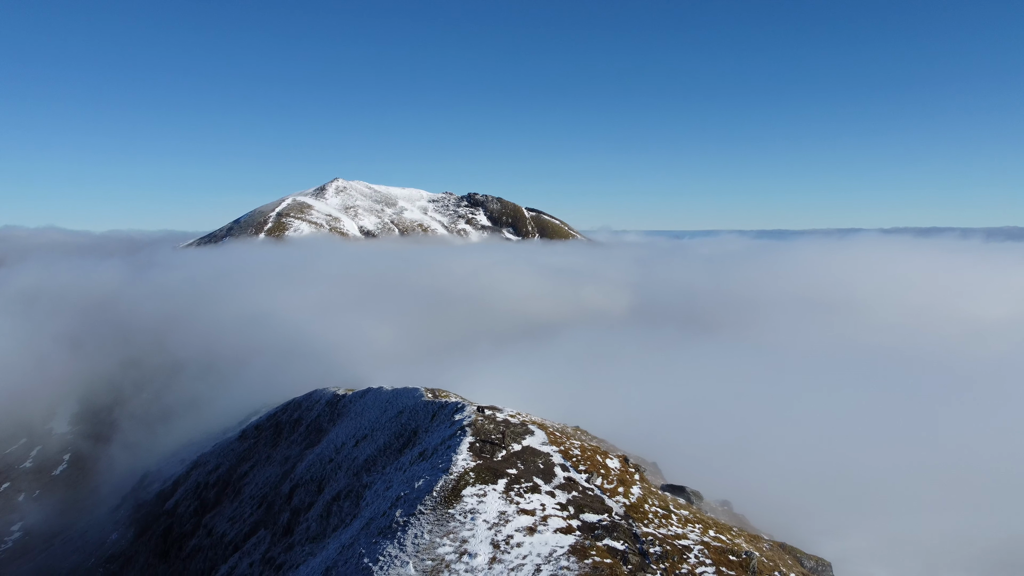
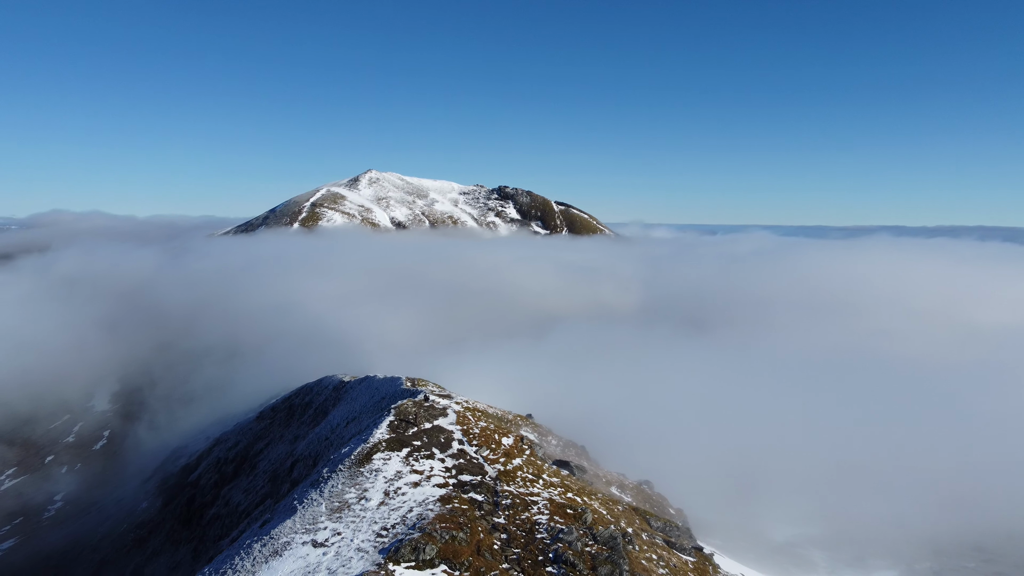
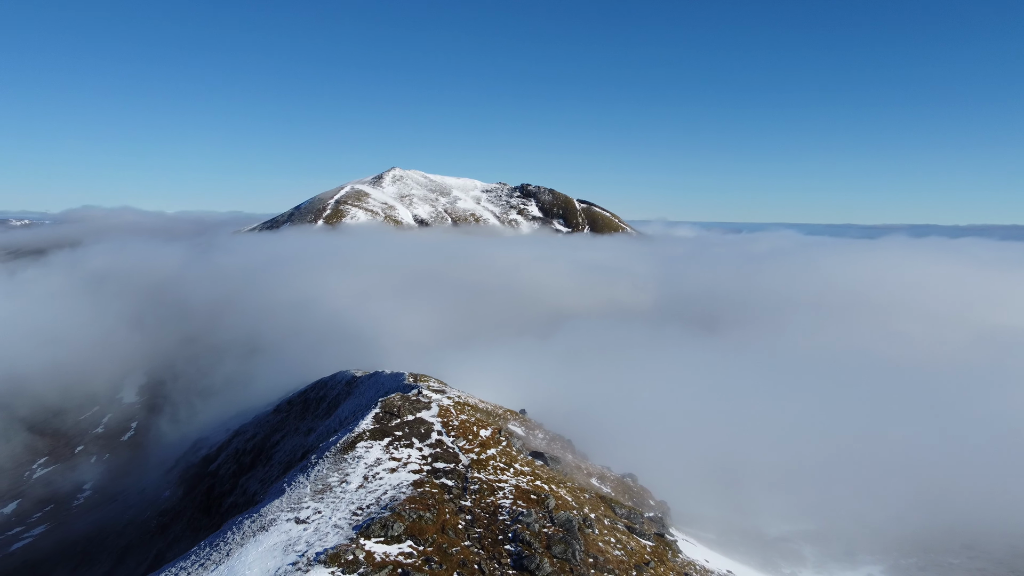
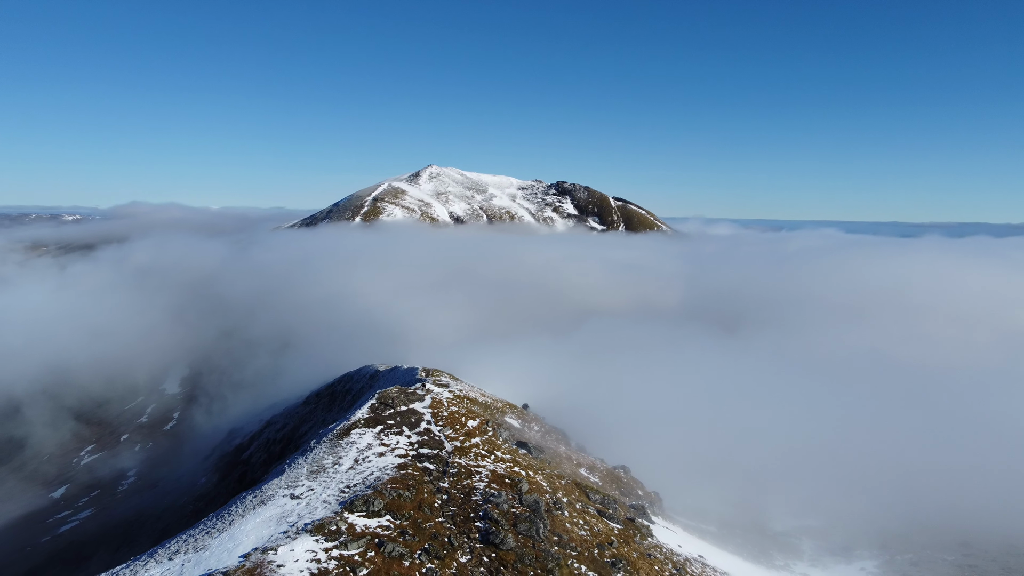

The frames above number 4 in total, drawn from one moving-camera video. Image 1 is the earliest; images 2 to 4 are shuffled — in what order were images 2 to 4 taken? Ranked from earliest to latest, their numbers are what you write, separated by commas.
2, 3, 4
